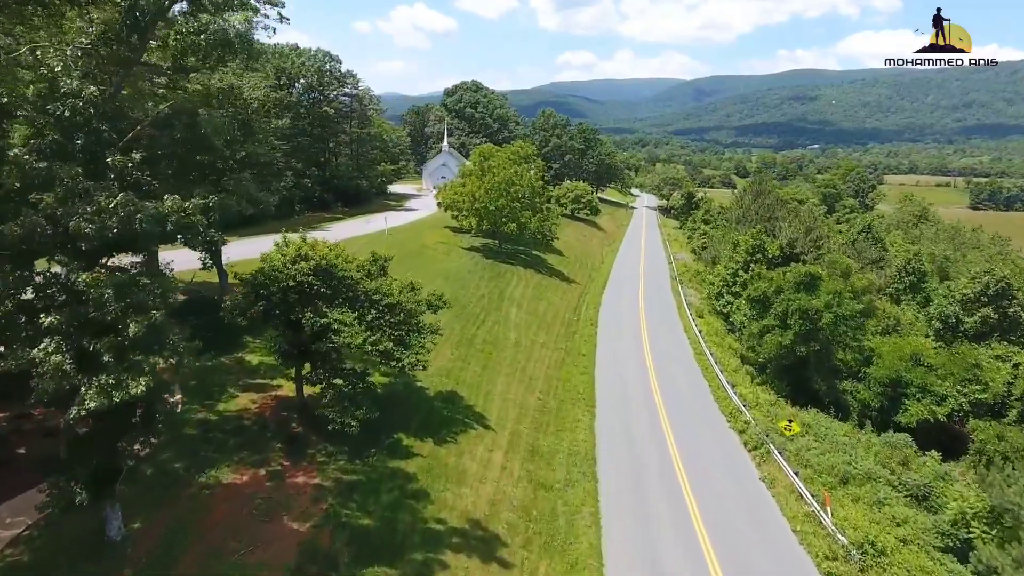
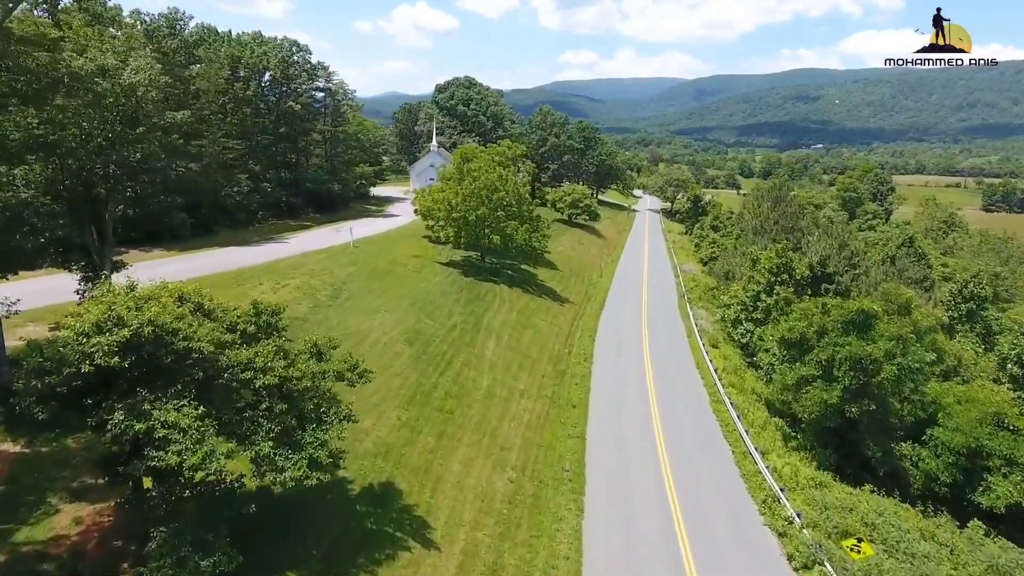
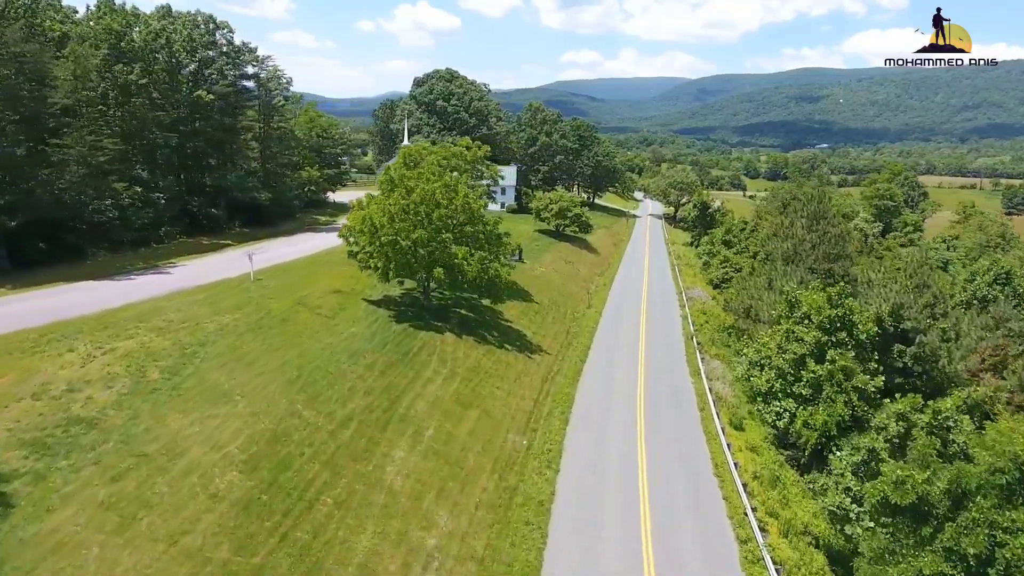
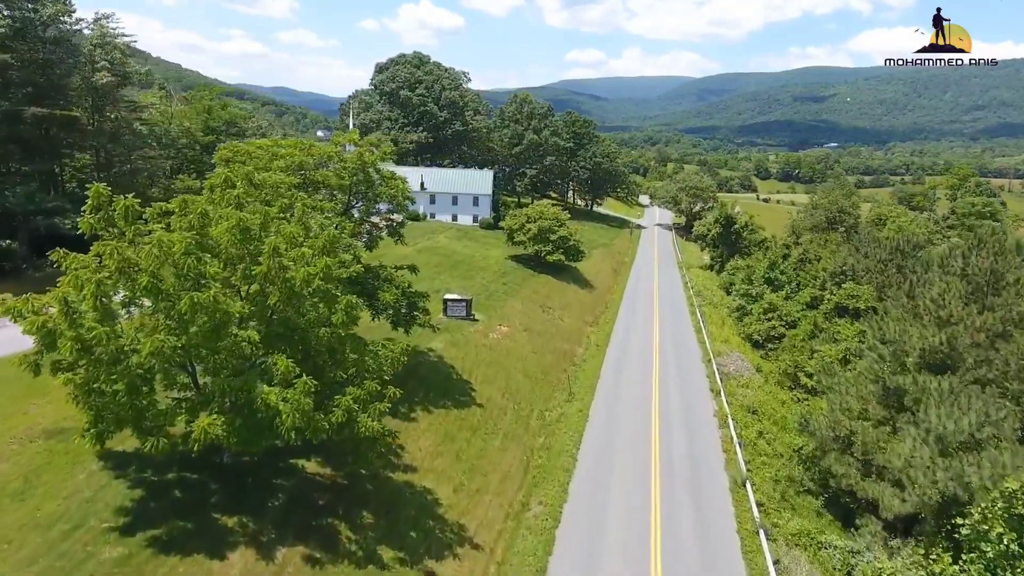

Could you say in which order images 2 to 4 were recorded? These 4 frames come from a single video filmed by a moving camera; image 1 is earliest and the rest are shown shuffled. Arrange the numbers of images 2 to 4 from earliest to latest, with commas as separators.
2, 3, 4
